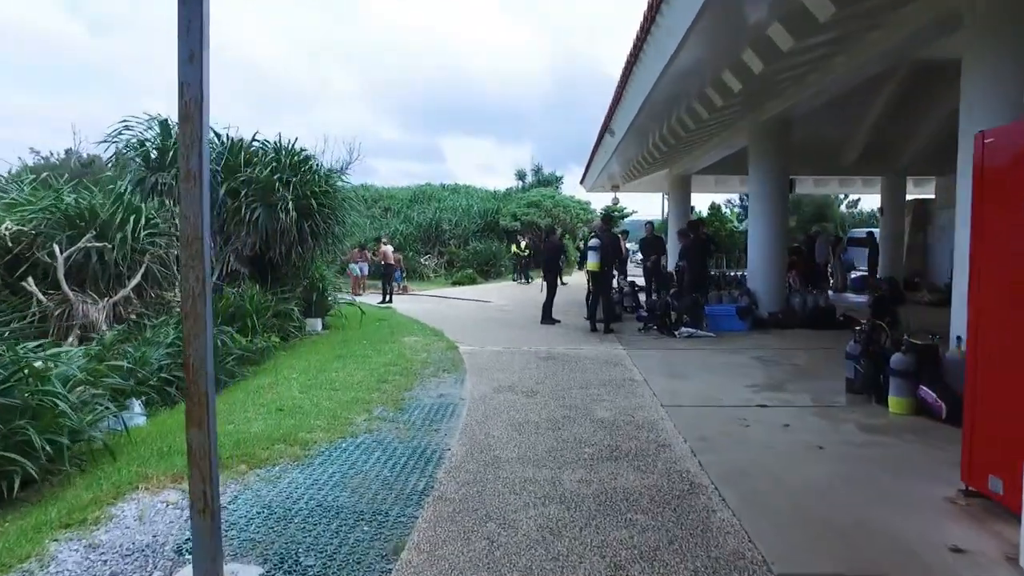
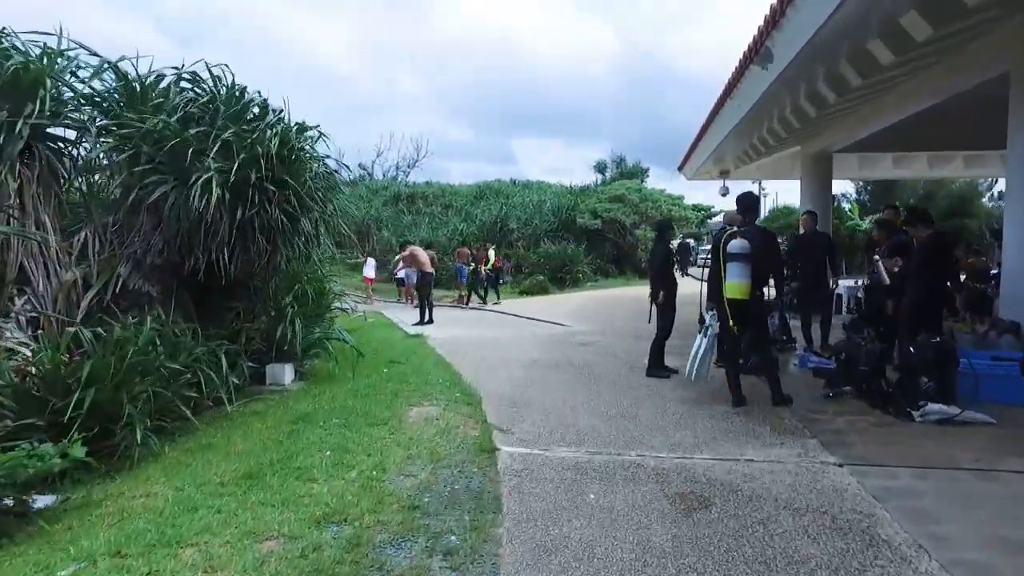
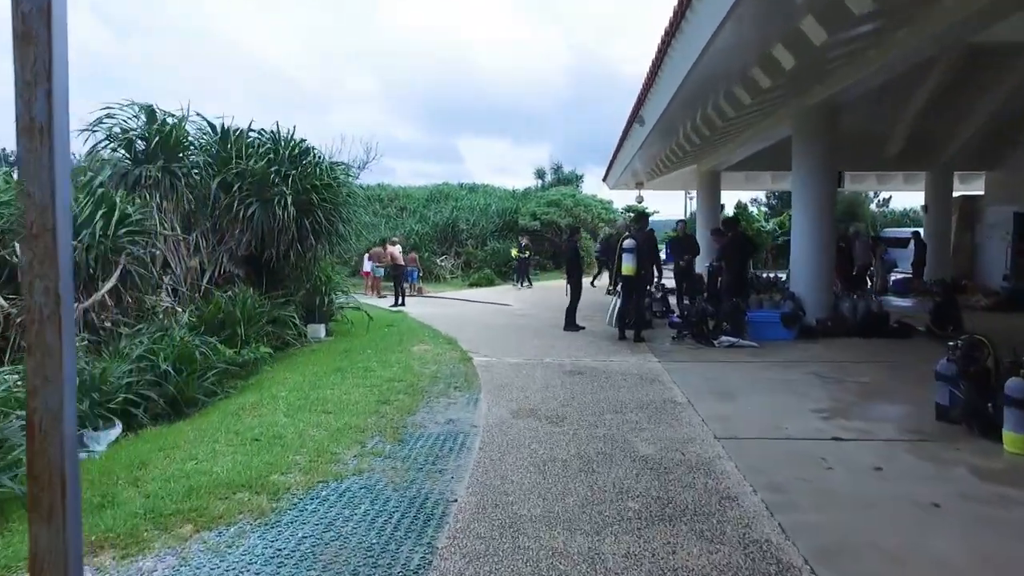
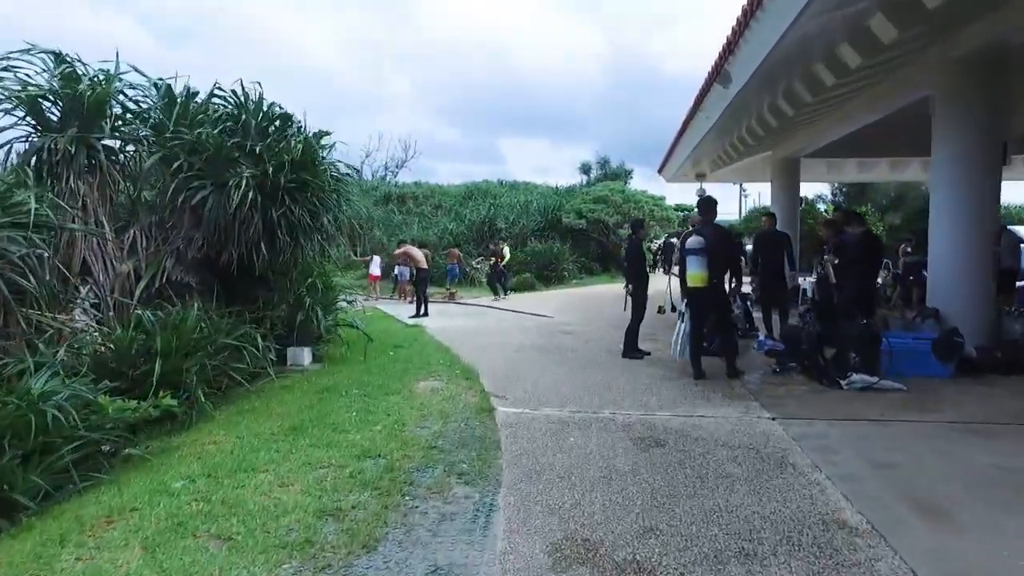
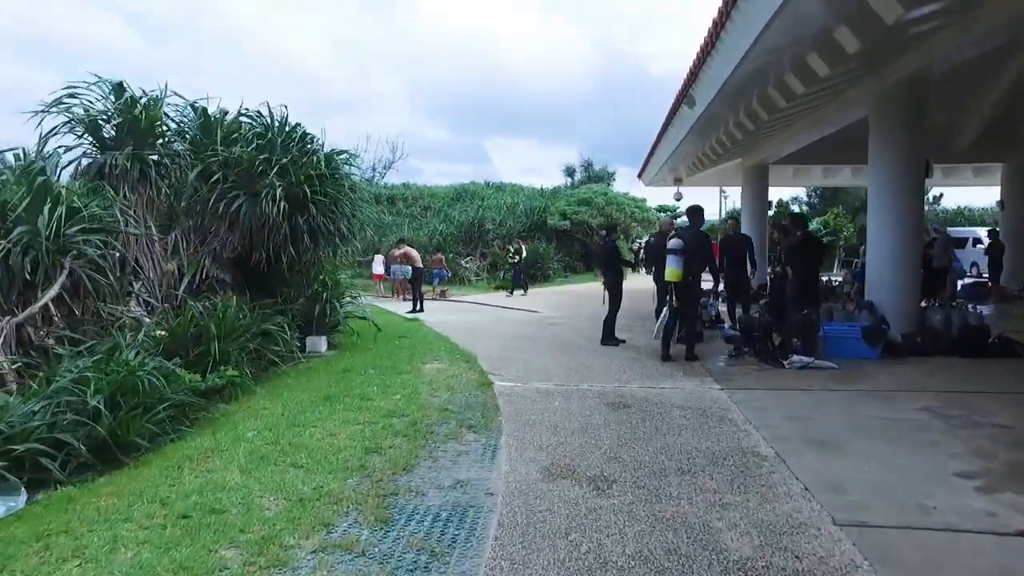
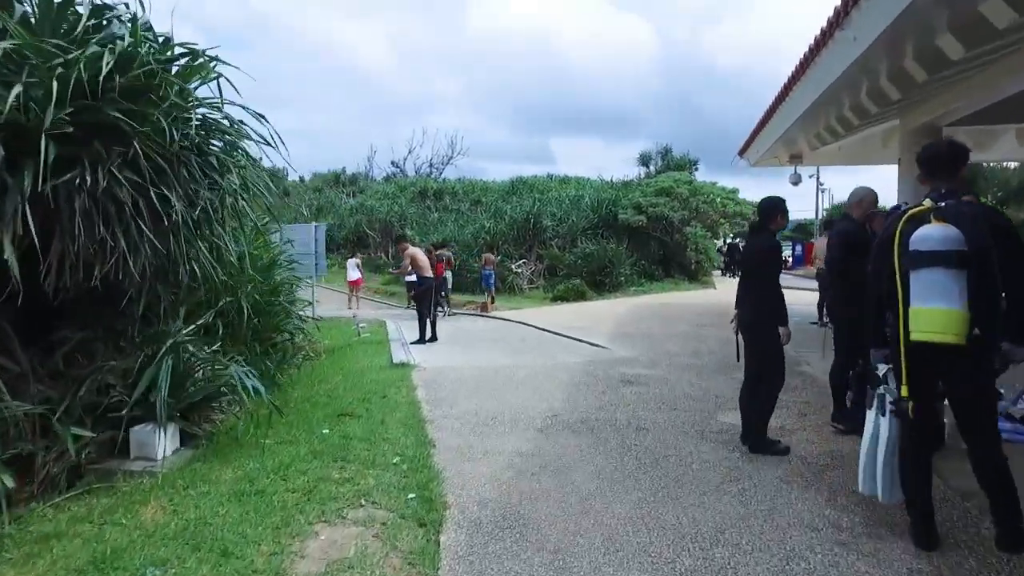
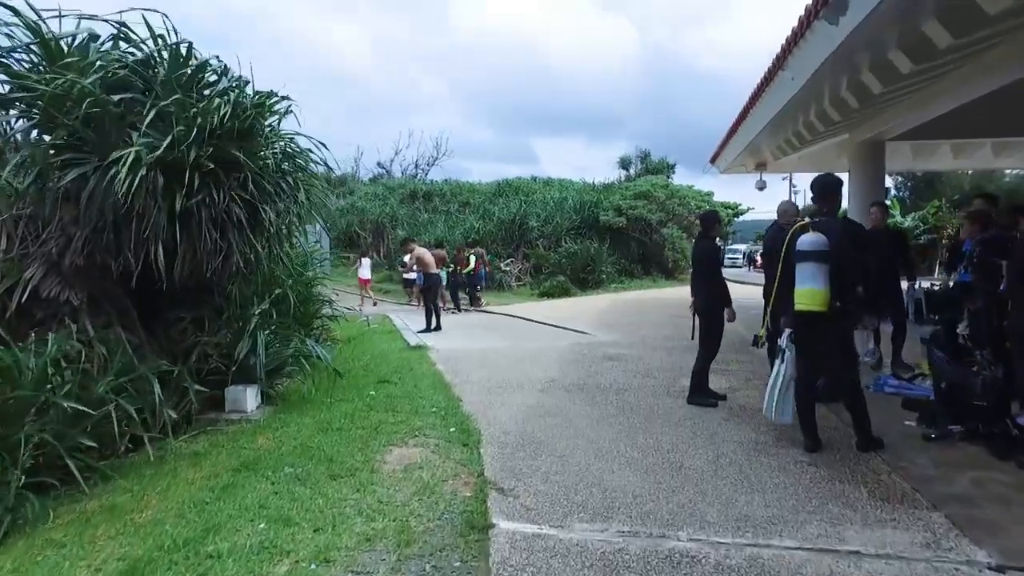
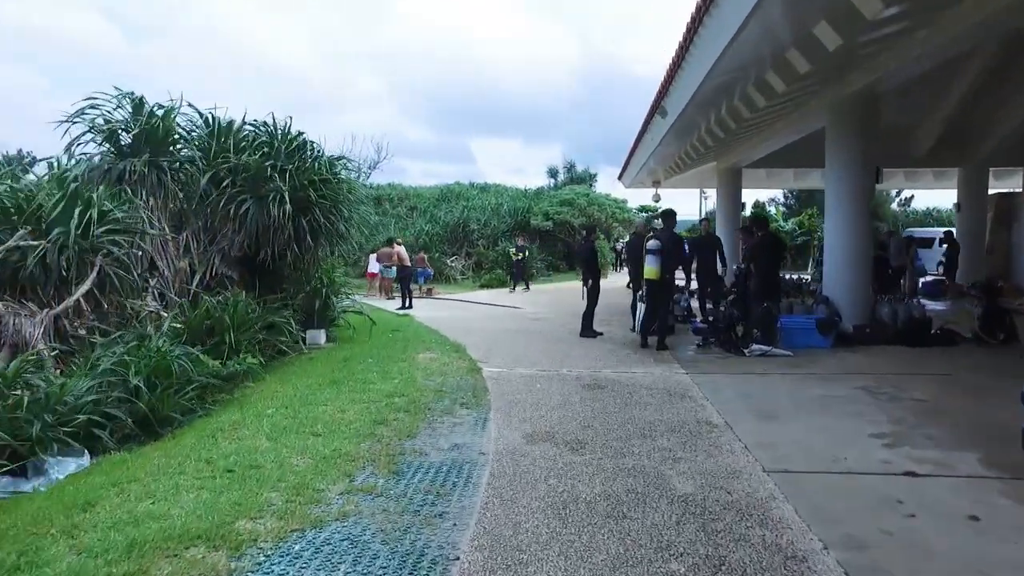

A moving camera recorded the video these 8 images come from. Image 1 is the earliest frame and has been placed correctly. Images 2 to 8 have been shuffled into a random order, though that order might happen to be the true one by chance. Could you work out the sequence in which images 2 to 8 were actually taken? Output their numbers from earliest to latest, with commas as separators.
3, 8, 5, 4, 2, 7, 6
